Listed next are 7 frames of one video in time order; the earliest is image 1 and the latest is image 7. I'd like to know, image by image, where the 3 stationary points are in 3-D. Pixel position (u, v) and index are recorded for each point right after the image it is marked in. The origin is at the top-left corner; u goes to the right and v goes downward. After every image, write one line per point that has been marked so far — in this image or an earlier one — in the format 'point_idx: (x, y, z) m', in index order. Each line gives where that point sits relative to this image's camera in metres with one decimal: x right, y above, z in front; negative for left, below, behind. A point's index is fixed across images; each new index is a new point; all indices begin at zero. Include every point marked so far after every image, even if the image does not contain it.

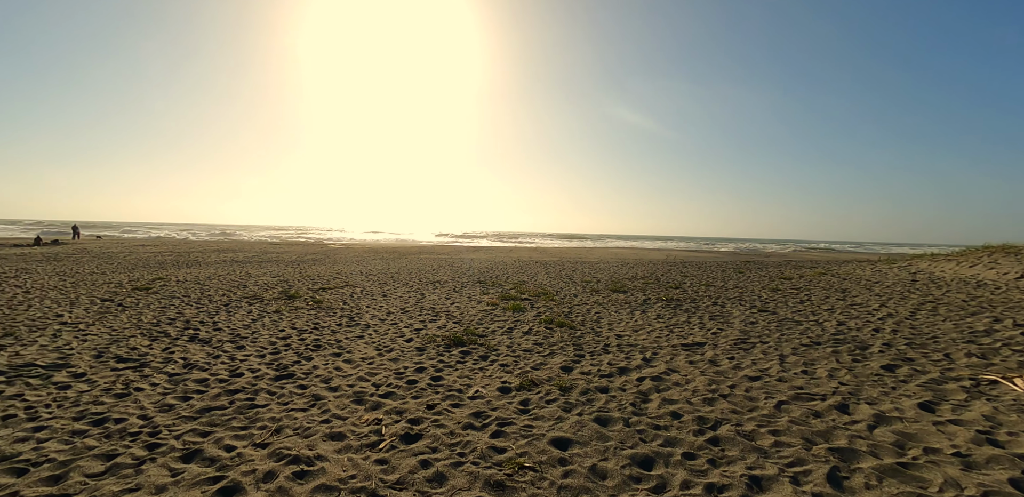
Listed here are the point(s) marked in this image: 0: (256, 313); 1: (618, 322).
0: (-8.2, -2.1, +14.5) m
1: (+2.9, -2.1, +12.3) m
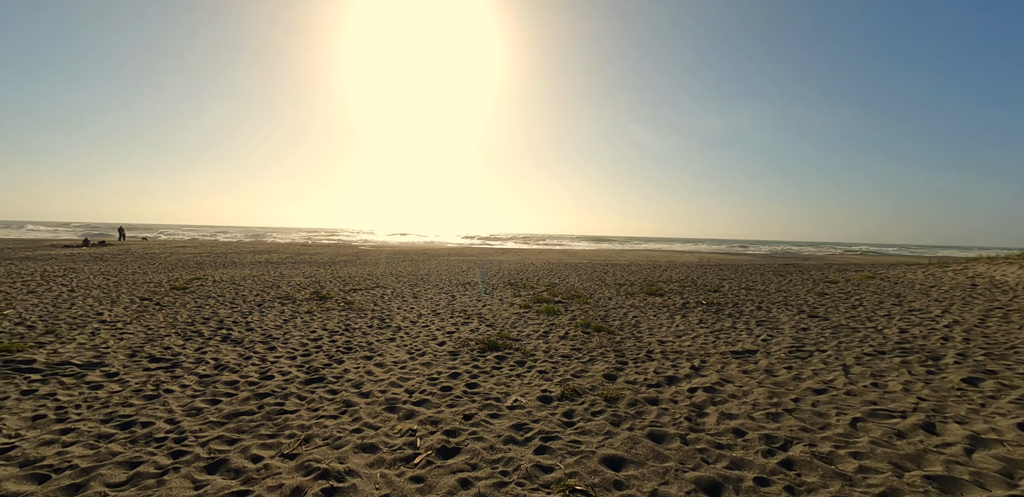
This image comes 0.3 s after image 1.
0: (-7.2, -2.1, +14.5) m
1: (+3.8, -2.1, +11.6) m
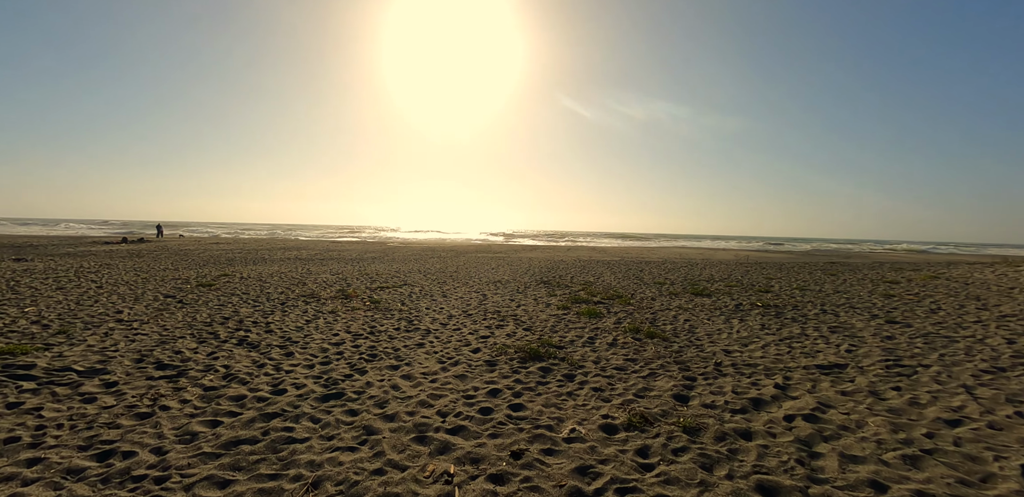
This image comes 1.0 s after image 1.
0: (-6.1, -2.0, +13.7) m
1: (+4.7, -2.0, +10.3) m
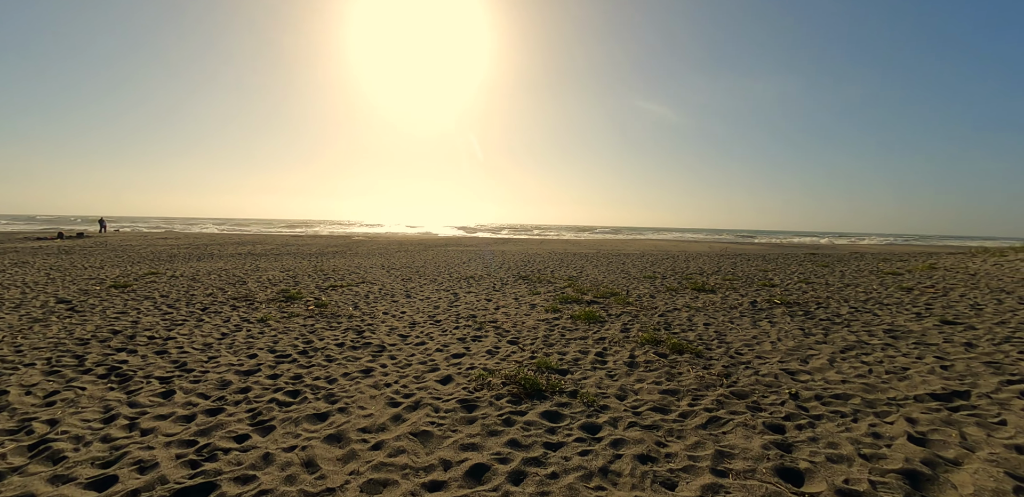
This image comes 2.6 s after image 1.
0: (-6.6, -1.8, +10.7) m
1: (+4.4, -1.7, +8.0) m
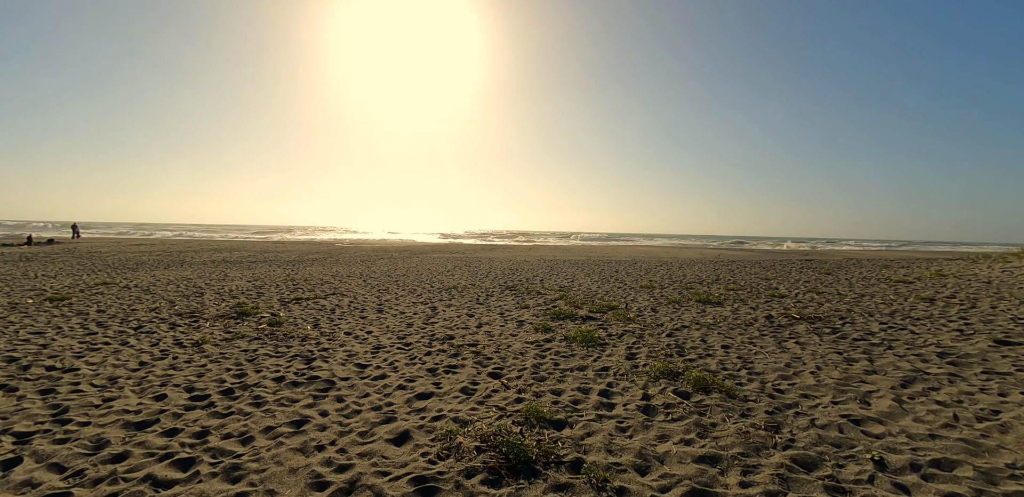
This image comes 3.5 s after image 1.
0: (-7.0, -1.9, +8.9) m
1: (+4.2, -1.9, +6.5) m
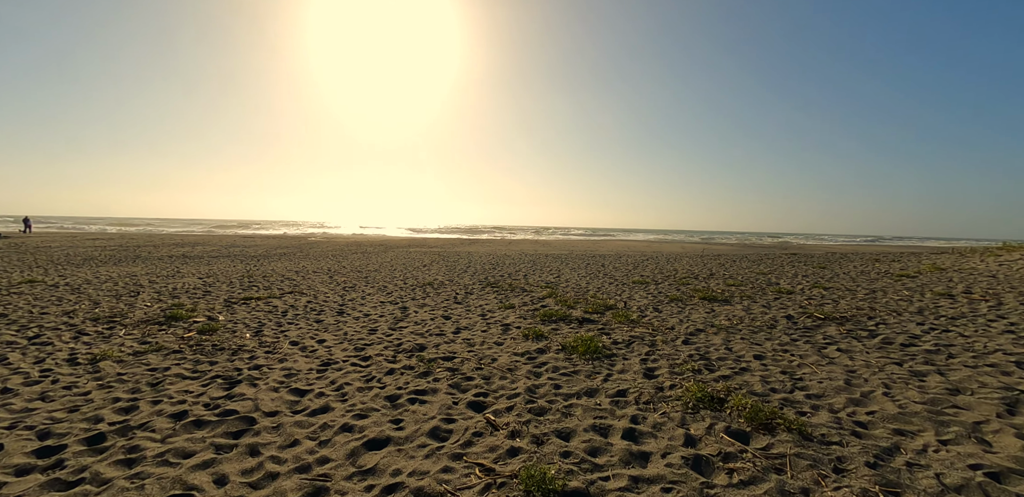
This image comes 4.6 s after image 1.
0: (-7.2, -1.8, +6.9) m
1: (+4.0, -1.7, +5.0) m
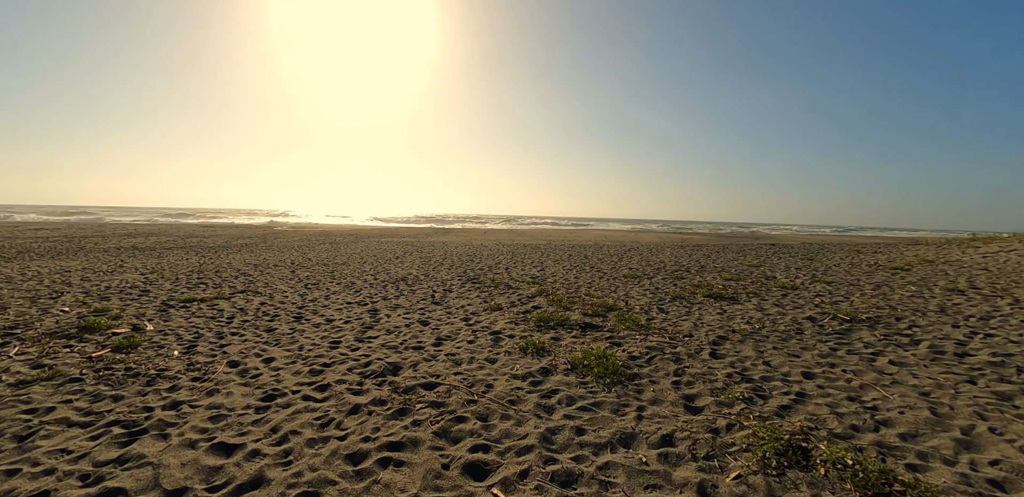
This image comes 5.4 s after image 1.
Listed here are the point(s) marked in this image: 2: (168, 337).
0: (-7.2, -1.8, +5.1) m
1: (+4.1, -1.7, +3.9) m
2: (-5.9, -1.5, +7.8) m
